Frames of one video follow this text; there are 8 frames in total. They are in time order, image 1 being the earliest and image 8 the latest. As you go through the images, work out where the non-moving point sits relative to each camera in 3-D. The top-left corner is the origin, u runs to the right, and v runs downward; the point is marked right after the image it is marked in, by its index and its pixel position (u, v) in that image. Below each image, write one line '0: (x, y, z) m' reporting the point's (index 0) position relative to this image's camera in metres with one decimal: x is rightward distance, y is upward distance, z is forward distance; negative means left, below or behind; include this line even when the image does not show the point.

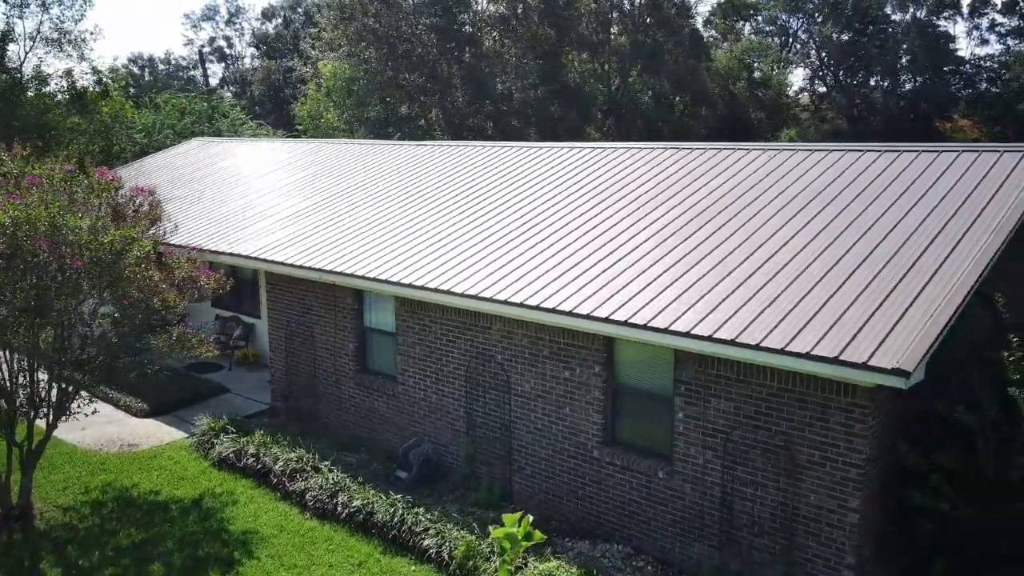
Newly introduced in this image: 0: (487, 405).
0: (-0.3, -1.3, +9.8) m
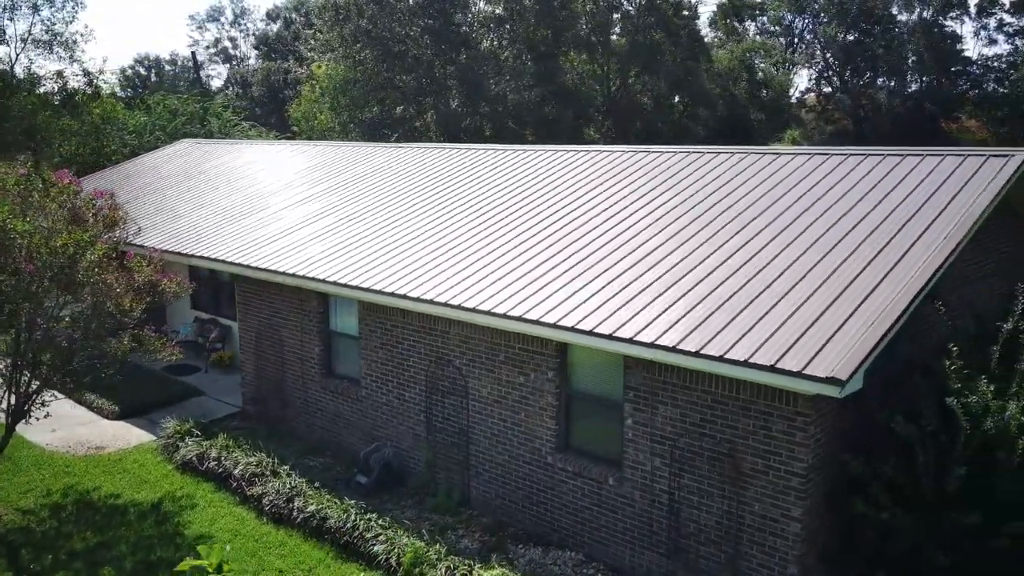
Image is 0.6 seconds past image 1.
0: (-0.7, -1.4, +9.8) m
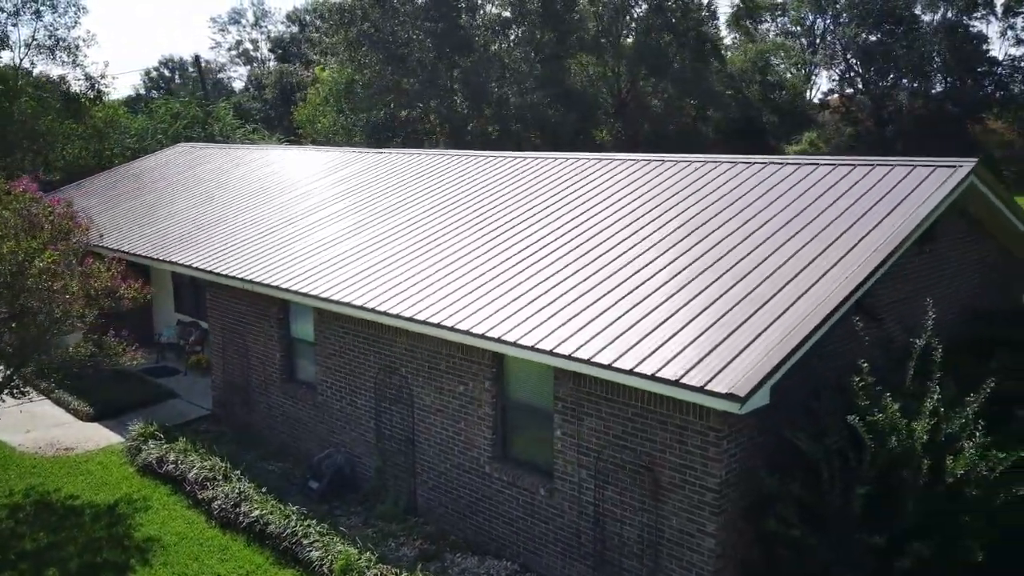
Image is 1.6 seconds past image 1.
0: (-1.3, -1.5, +9.8) m
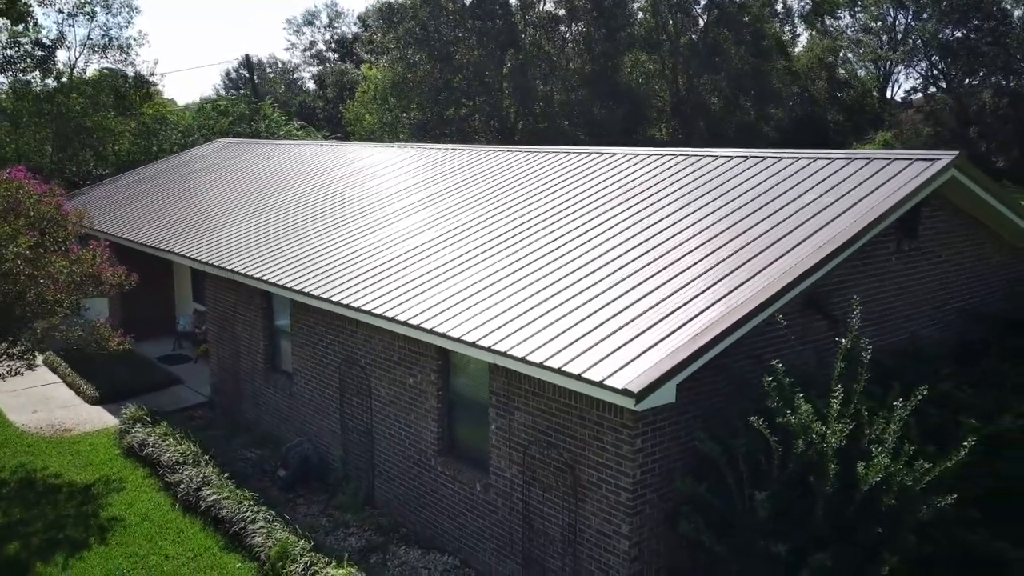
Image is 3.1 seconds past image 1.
0: (-1.8, -1.3, +9.8) m
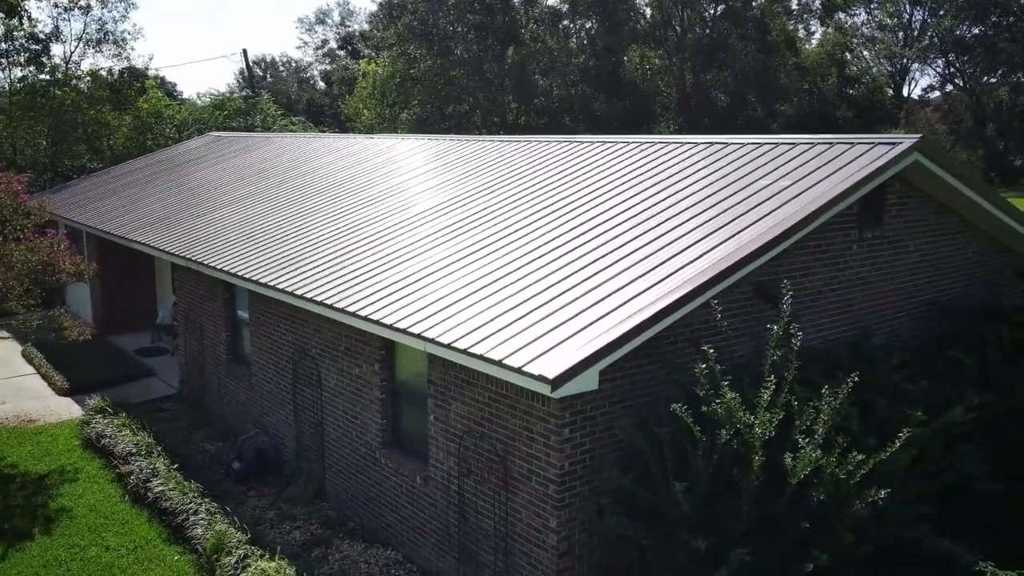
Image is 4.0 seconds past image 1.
0: (-2.3, -1.2, +9.6) m
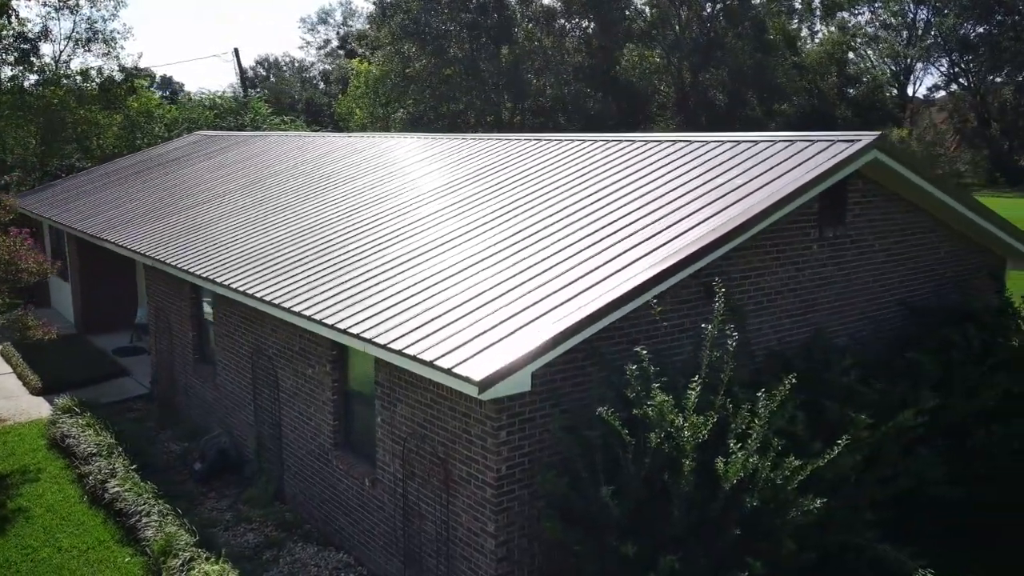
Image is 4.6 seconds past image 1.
0: (-2.7, -1.2, +9.5) m
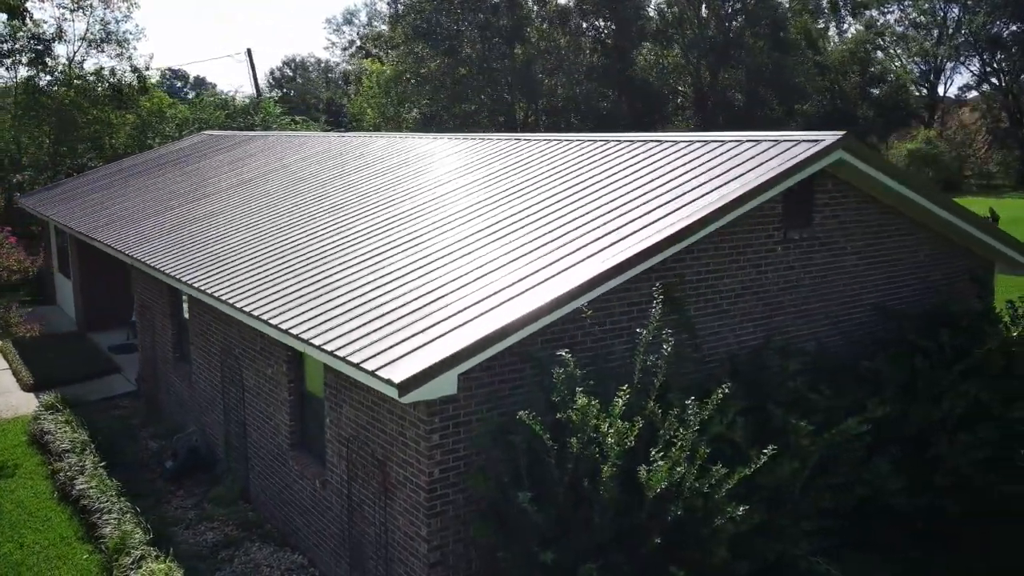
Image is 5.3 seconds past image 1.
0: (-3.1, -1.2, +9.5) m
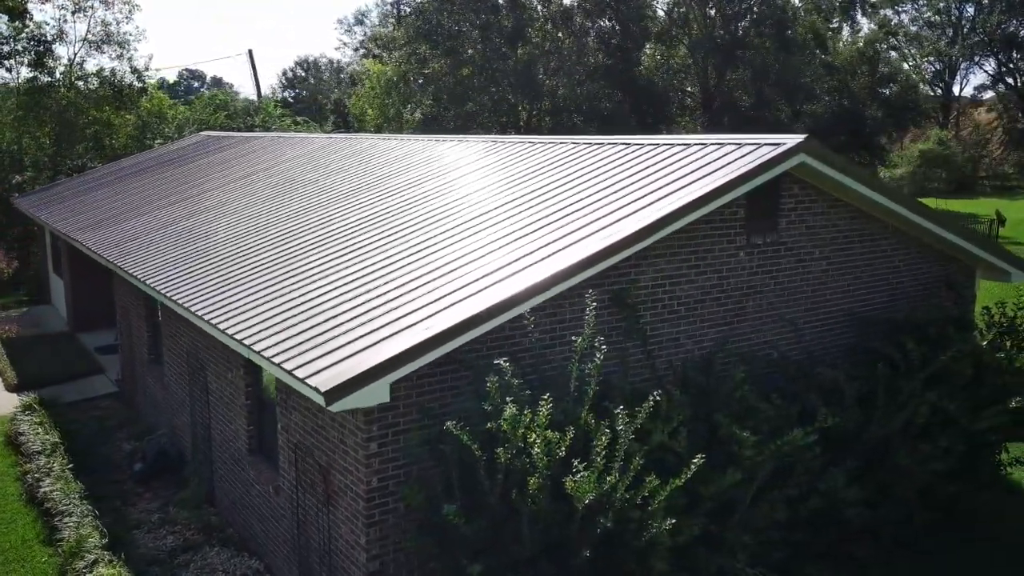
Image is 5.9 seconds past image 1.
0: (-3.4, -1.2, +9.5) m
